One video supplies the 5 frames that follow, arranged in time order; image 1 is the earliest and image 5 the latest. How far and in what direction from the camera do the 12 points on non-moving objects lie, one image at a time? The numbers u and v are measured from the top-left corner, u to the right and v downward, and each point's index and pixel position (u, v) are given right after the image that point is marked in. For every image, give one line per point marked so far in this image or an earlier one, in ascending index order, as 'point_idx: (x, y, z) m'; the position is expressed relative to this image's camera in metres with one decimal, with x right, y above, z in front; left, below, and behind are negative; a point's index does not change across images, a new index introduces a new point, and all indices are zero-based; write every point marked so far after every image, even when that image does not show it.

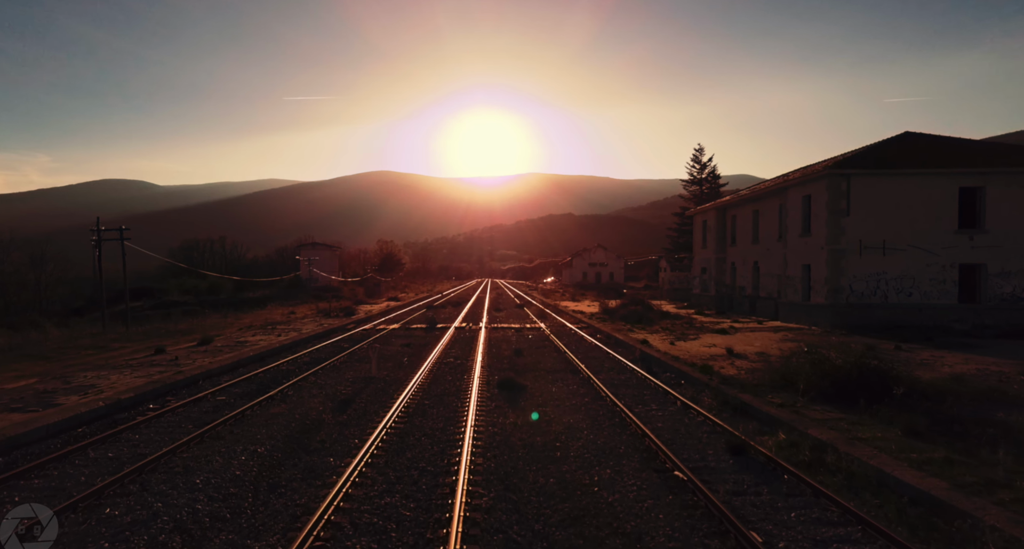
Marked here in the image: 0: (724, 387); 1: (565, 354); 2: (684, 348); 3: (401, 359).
0: (+4.2, -2.2, +12.0) m
1: (+1.7, -2.5, +19.1) m
2: (+5.2, -2.2, +18.2) m
3: (-3.4, -2.6, +18.4) m
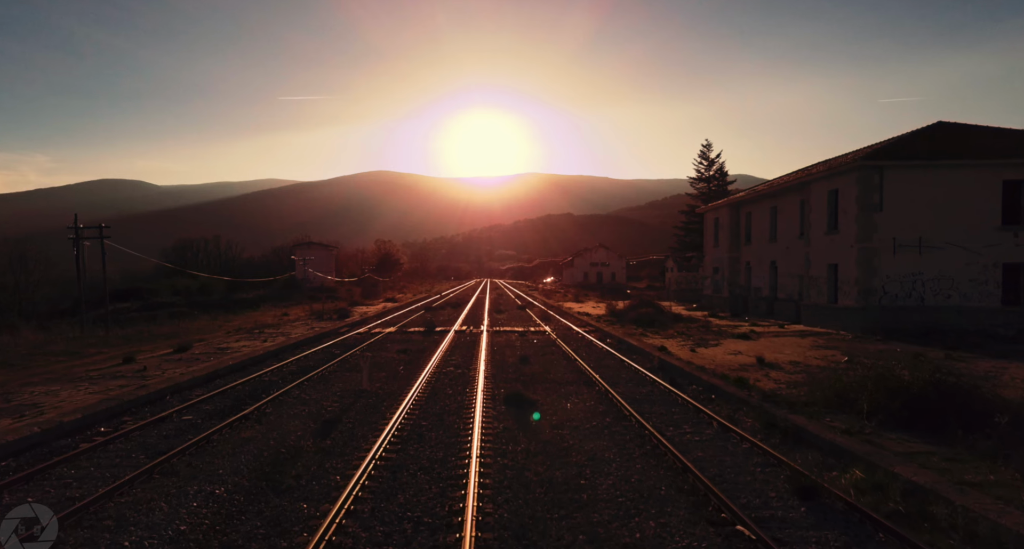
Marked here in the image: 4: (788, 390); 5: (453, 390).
0: (+4.4, -2.2, +10.4) m
1: (+1.9, -2.6, +17.5) m
2: (+5.4, -2.2, +16.6) m
3: (-3.2, -2.6, +16.8) m
4: (+5.1, -2.1, +11.3) m
5: (-1.3, -2.6, +13.5) m
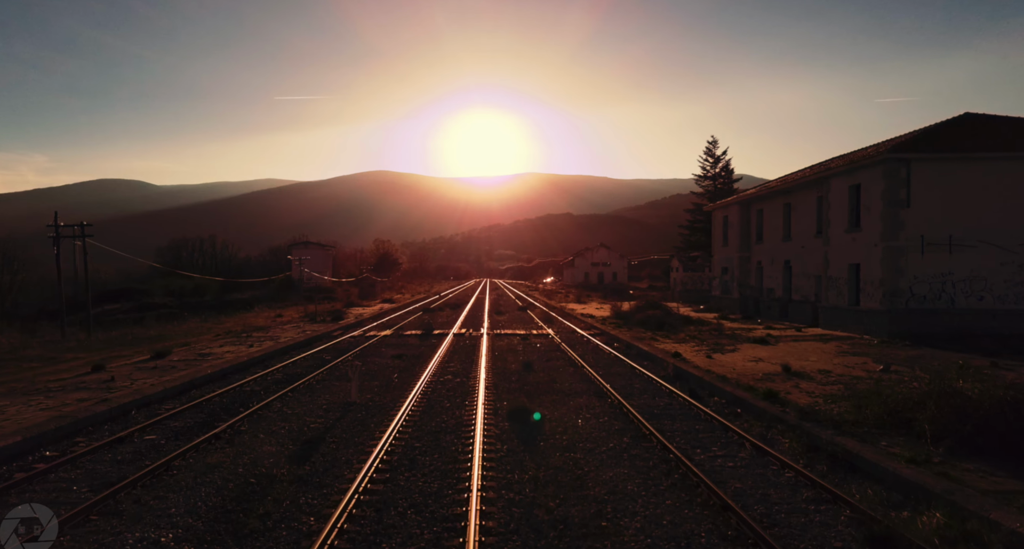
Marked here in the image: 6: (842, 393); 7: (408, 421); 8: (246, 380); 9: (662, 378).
0: (+4.5, -2.2, +9.1) m
1: (+1.9, -2.6, +16.3) m
2: (+5.4, -2.3, +15.4) m
3: (-3.2, -2.6, +15.5) m
4: (+5.2, -2.2, +10.0) m
5: (-1.2, -2.6, +12.3) m
6: (+5.9, -2.1, +10.8) m
7: (-1.9, -2.6, +10.8) m
8: (-6.5, -2.6, +14.7) m
9: (+3.6, -2.5, +14.6) m
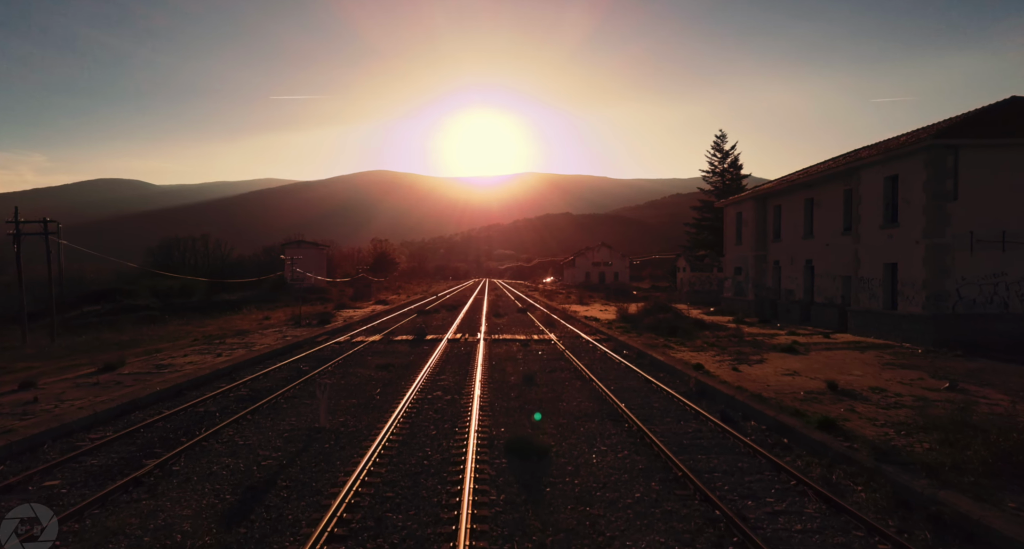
0: (+4.5, -2.3, +7.2) m
1: (+1.9, -2.6, +14.3) m
2: (+5.4, -2.3, +13.4) m
3: (-3.2, -2.6, +13.6) m
4: (+5.2, -2.2, +8.1) m
5: (-1.3, -2.6, +10.3) m
6: (+5.9, -2.2, +8.8) m
7: (-1.9, -2.6, +8.8) m
8: (-6.5, -2.6, +12.7) m
9: (+3.6, -2.5, +12.6) m
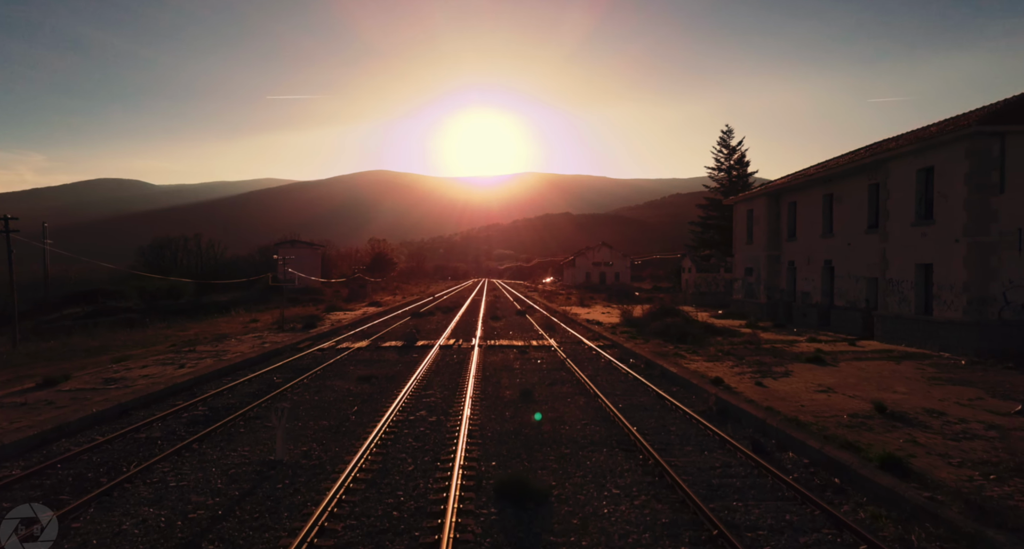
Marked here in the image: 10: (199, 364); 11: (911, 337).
0: (+4.4, -2.3, +5.5) m
1: (+1.8, -2.6, +12.7) m
2: (+5.3, -2.3, +11.7) m
3: (-3.3, -2.7, +11.9) m
4: (+5.1, -2.2, +6.4) m
5: (-1.4, -2.7, +8.6) m
6: (+5.8, -2.2, +7.2) m
7: (-2.0, -2.7, +7.1) m
8: (-6.6, -2.6, +11.0) m
9: (+3.5, -2.6, +11.0) m
10: (-8.4, -2.4, +16.2) m
11: (+11.0, -1.7, +16.7) m
